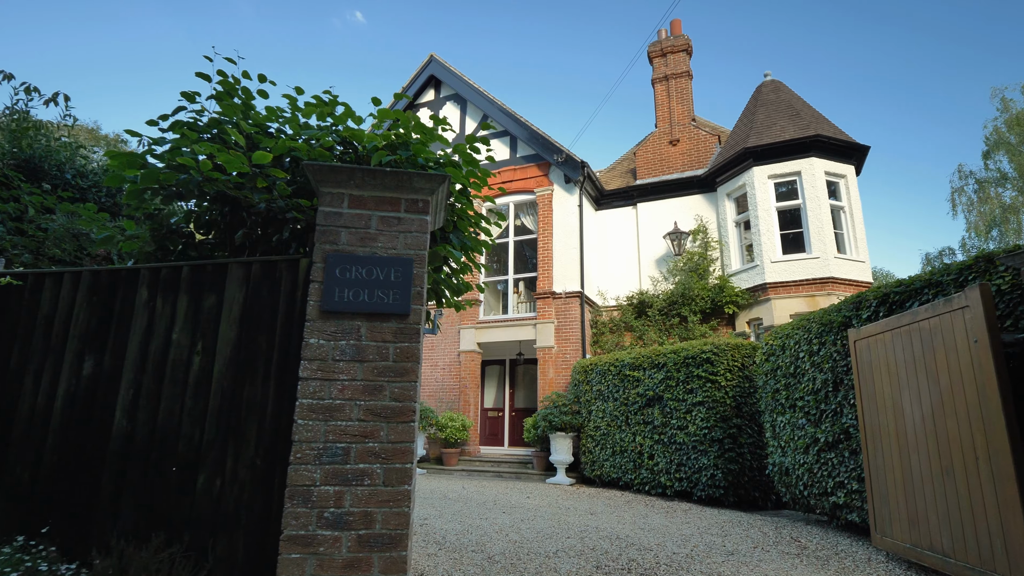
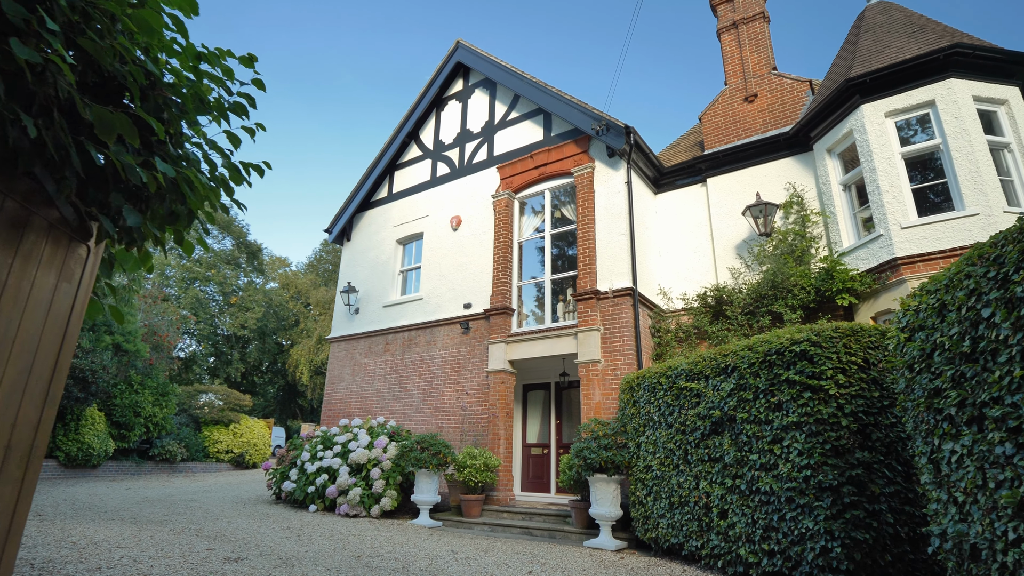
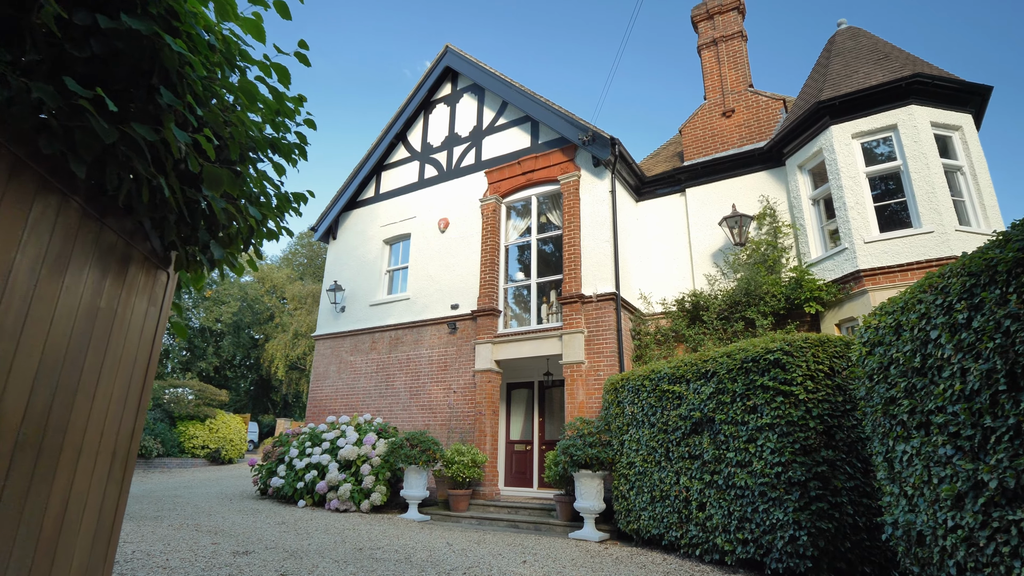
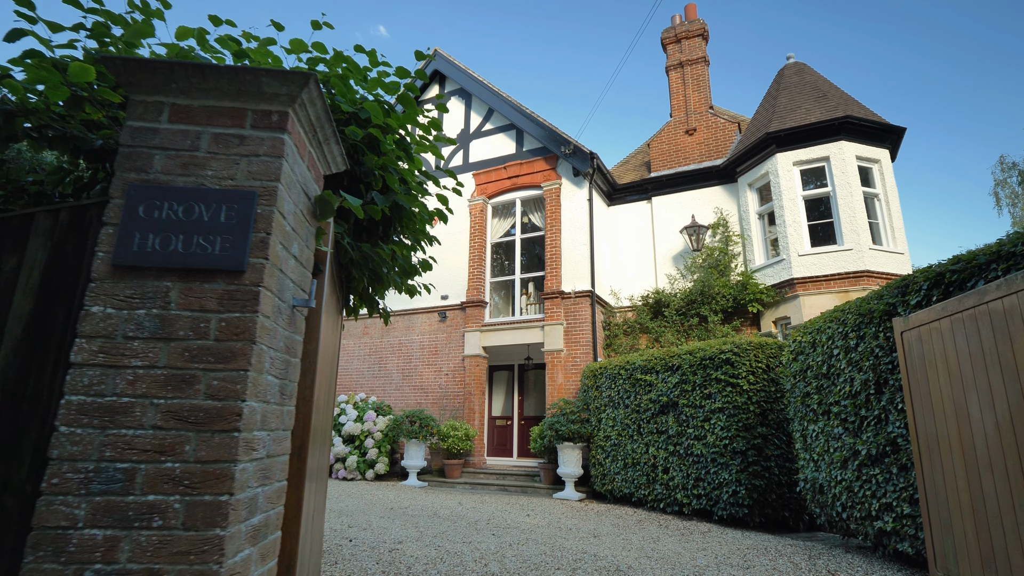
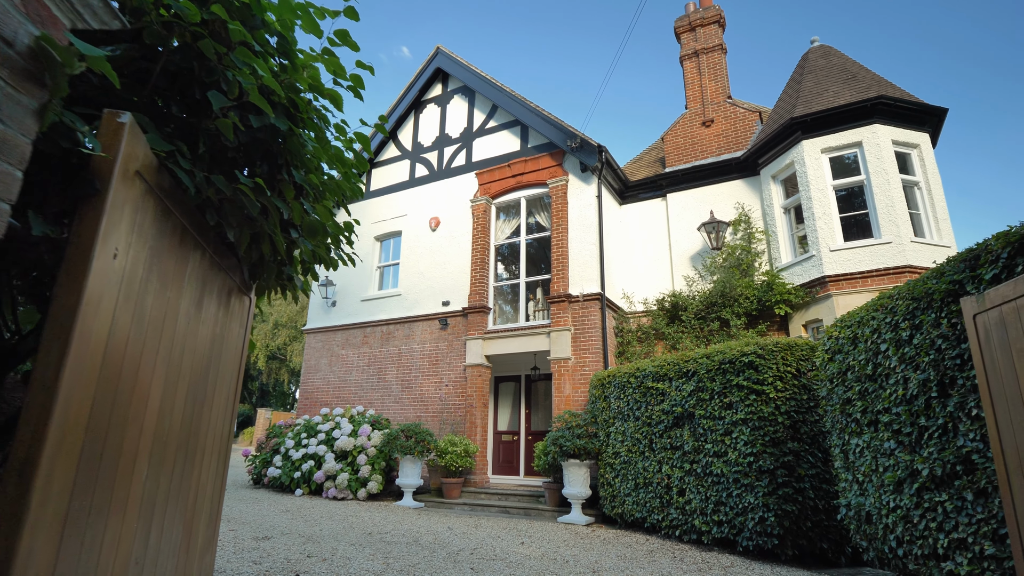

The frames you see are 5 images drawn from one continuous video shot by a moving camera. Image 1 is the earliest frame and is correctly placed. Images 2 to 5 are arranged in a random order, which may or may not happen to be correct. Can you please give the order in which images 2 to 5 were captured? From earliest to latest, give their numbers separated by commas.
4, 5, 3, 2
